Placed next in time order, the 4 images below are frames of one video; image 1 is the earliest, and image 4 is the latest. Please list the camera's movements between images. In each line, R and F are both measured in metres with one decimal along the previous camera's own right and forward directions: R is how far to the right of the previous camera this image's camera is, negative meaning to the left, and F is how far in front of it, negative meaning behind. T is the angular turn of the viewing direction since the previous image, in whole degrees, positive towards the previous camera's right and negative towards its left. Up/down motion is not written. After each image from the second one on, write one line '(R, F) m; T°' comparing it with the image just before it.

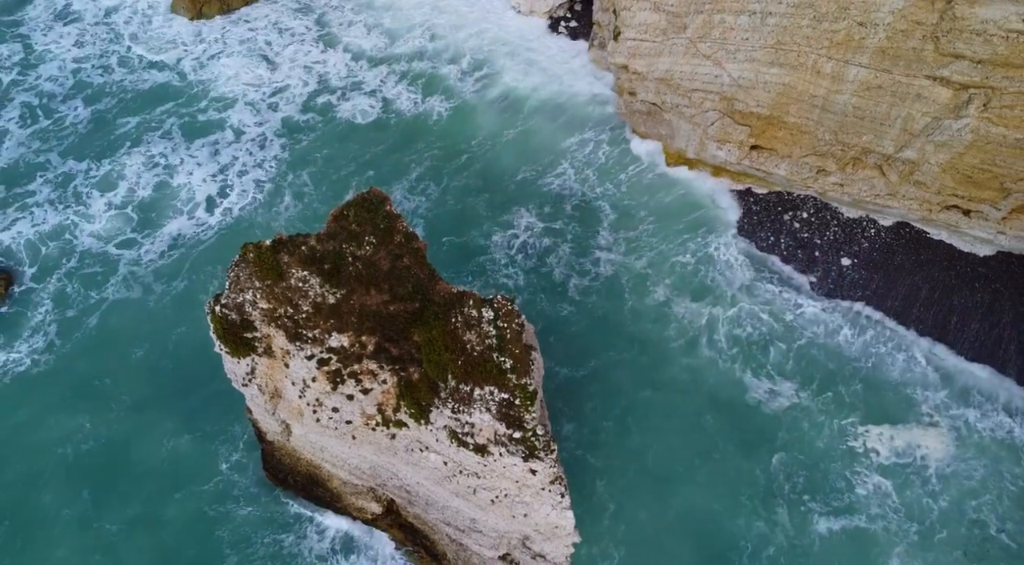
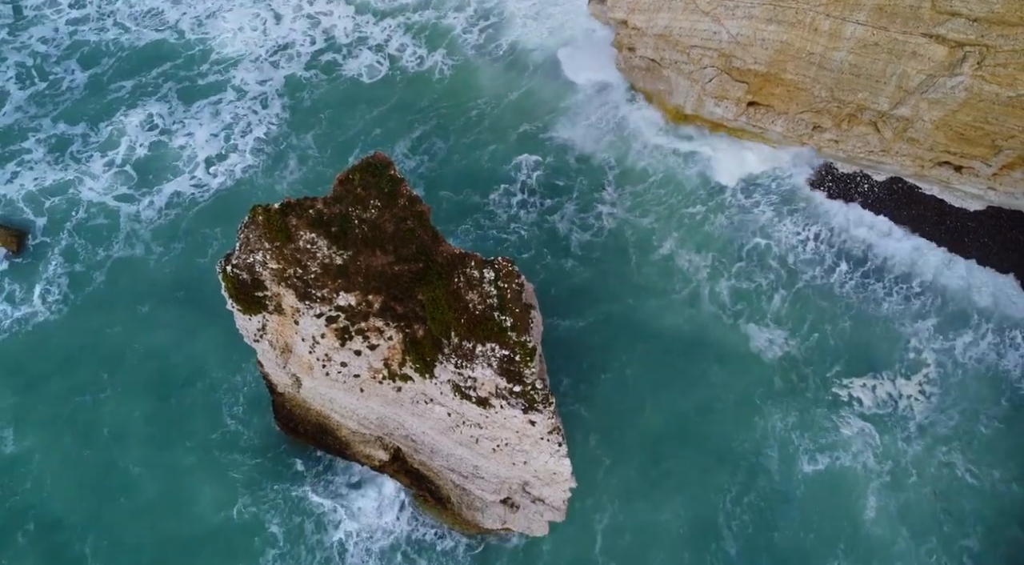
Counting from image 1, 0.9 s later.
(+0.1, -1.0) m; 0°
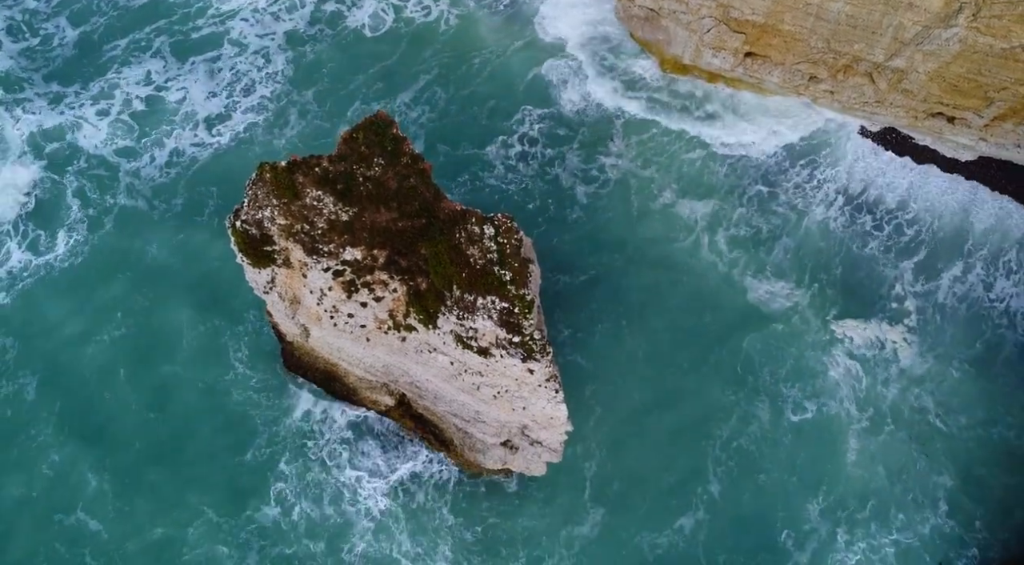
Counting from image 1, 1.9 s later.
(+0.1, -1.0) m; 0°
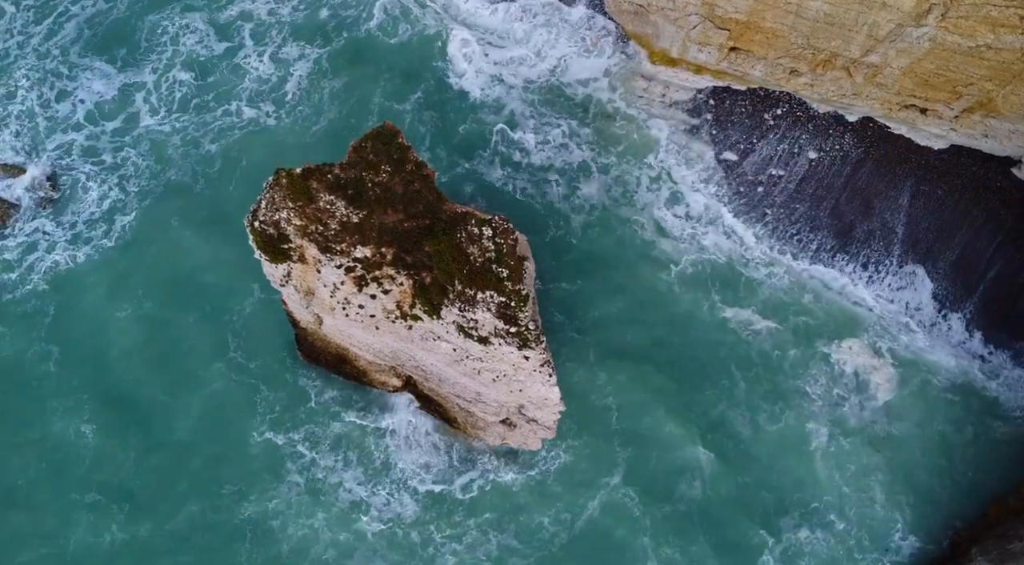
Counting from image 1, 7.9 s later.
(+0.1, -2.5) m; 0°
